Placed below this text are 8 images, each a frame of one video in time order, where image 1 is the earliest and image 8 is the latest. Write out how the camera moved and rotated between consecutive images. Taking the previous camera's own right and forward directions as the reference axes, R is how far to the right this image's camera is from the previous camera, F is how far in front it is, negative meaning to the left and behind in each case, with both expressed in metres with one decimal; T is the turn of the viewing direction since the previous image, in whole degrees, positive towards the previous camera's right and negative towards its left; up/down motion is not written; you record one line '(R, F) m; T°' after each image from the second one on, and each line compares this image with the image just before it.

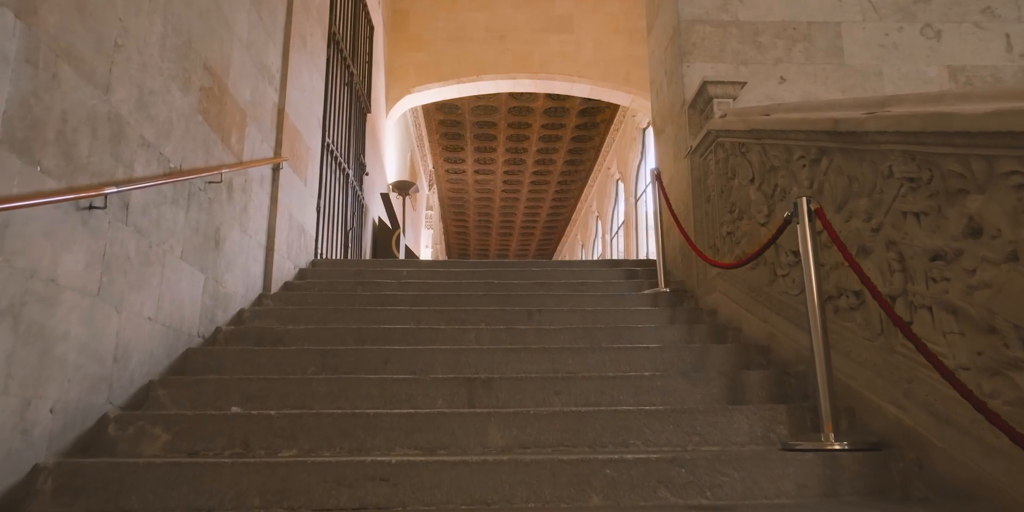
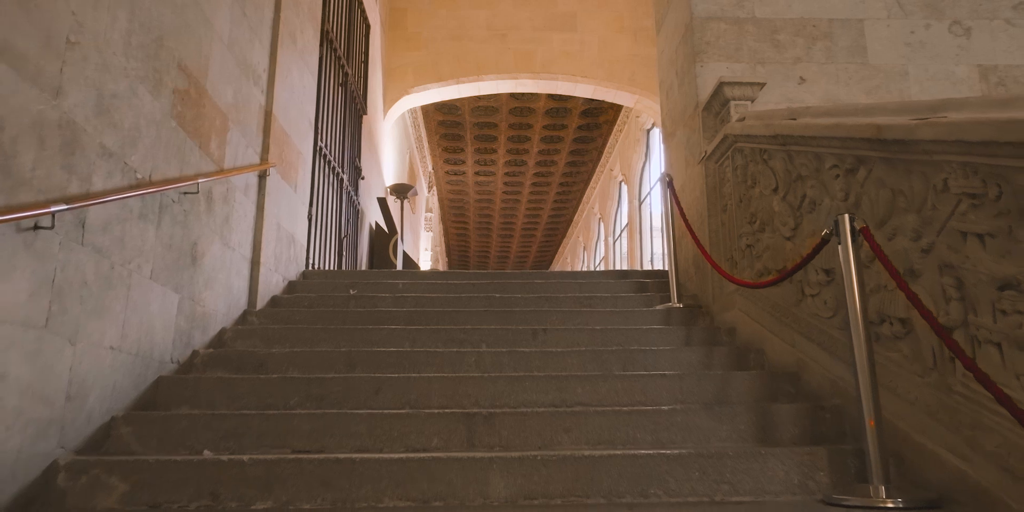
(0.0, +0.3) m; 0°
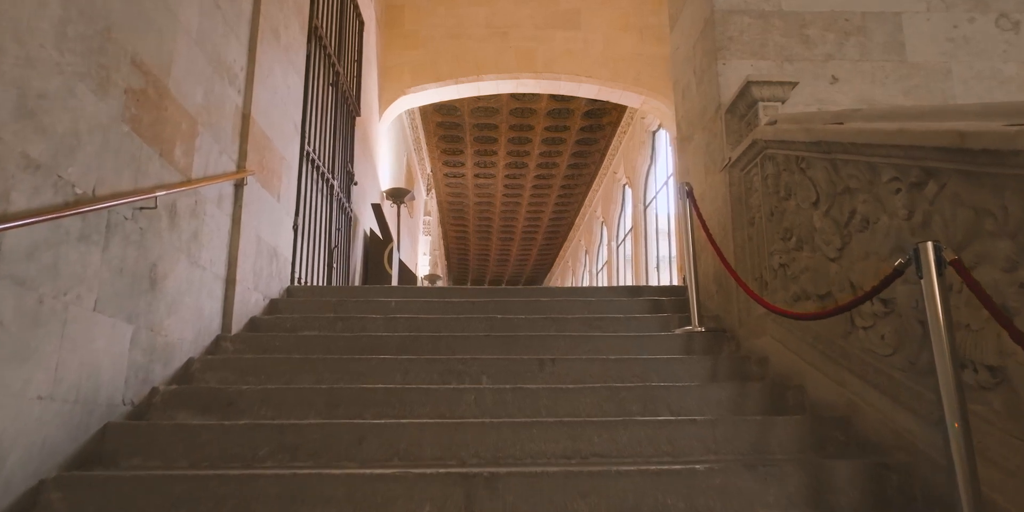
(0.0, +0.4) m; 0°
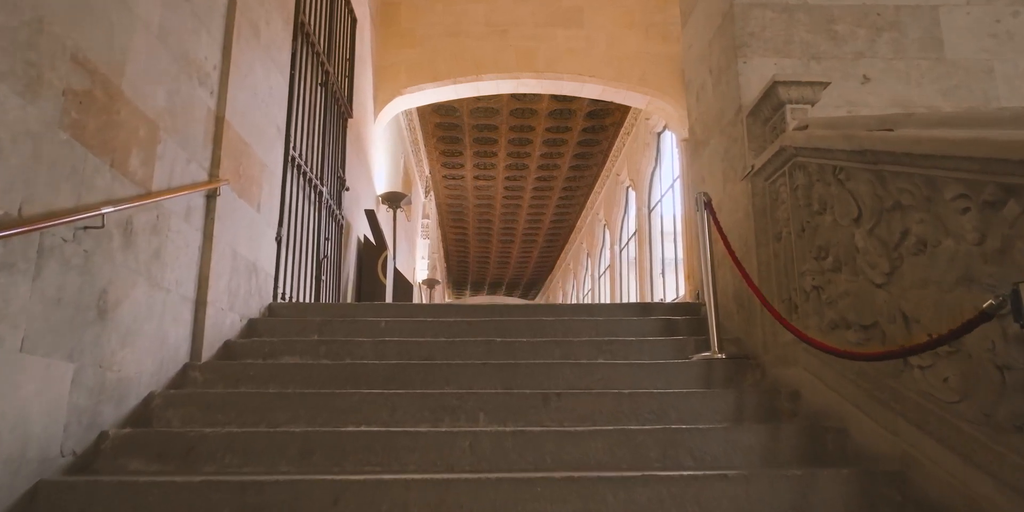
(0.0, +0.3) m; 0°
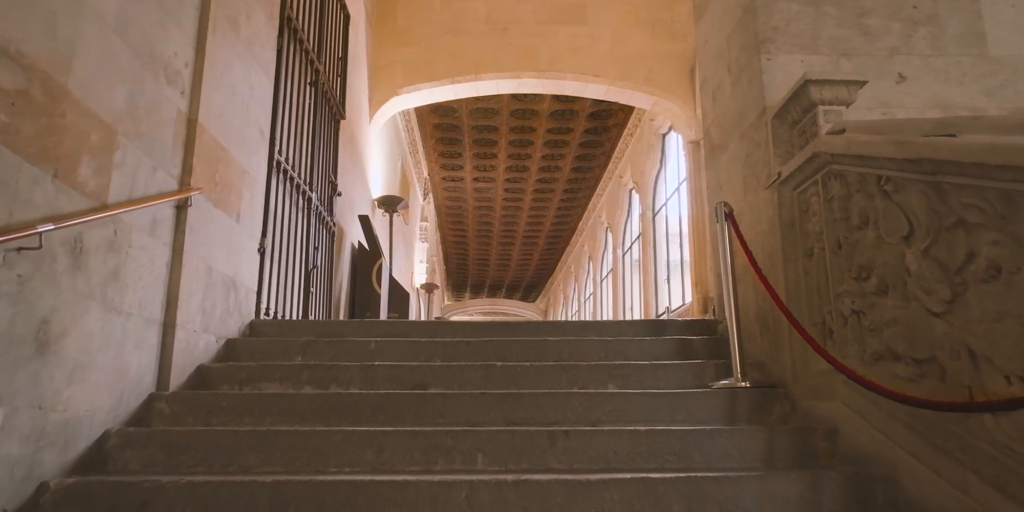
(0.0, +0.3) m; 0°
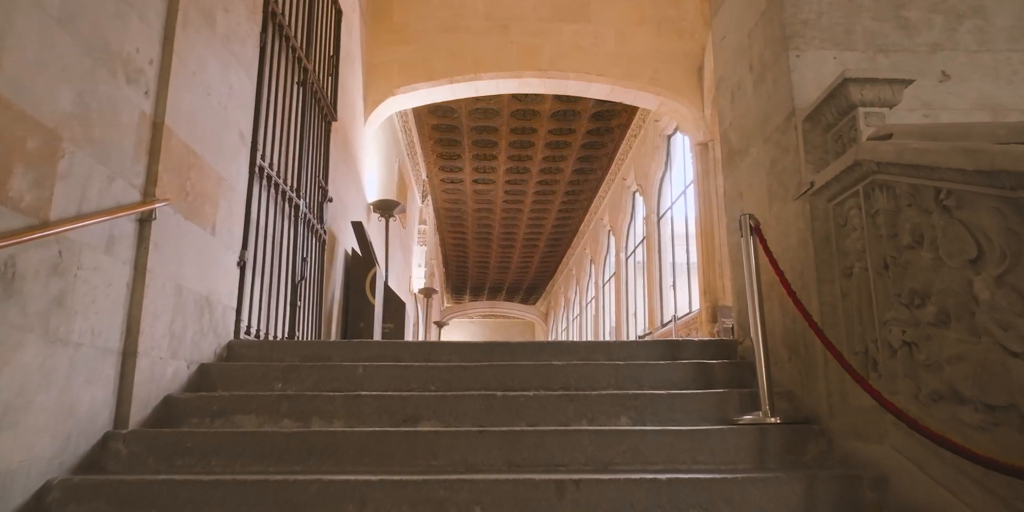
(0.0, +0.3) m; 0°
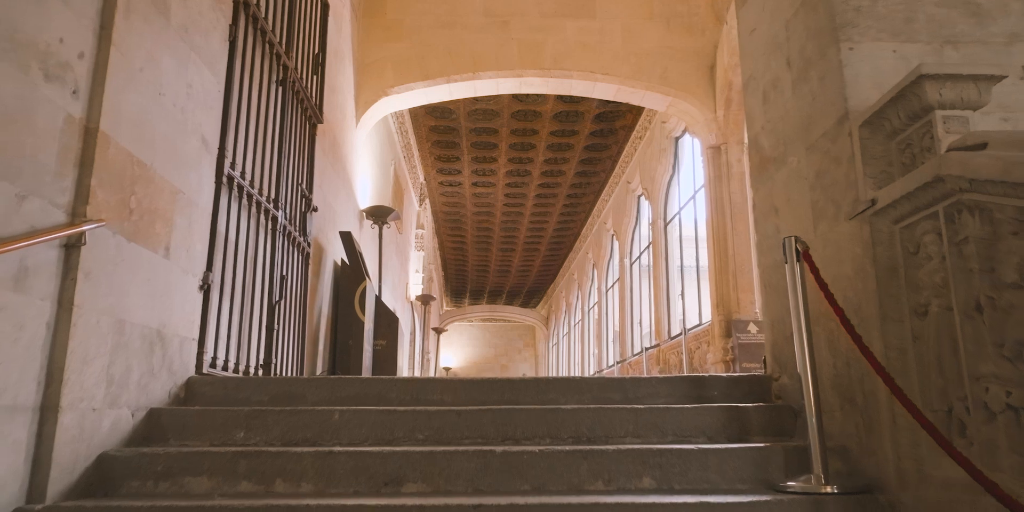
(0.0, +0.5) m; 0°
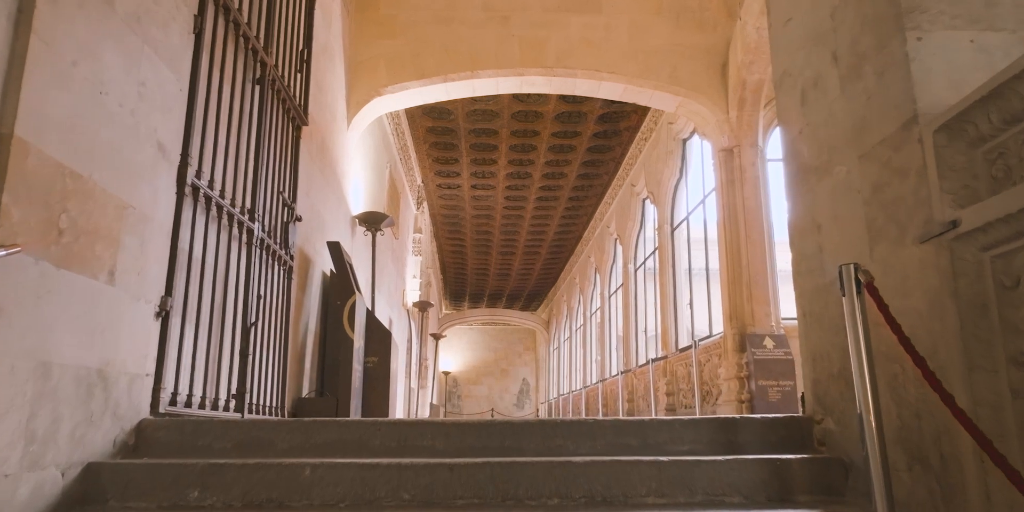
(0.0, +0.4) m; 0°
